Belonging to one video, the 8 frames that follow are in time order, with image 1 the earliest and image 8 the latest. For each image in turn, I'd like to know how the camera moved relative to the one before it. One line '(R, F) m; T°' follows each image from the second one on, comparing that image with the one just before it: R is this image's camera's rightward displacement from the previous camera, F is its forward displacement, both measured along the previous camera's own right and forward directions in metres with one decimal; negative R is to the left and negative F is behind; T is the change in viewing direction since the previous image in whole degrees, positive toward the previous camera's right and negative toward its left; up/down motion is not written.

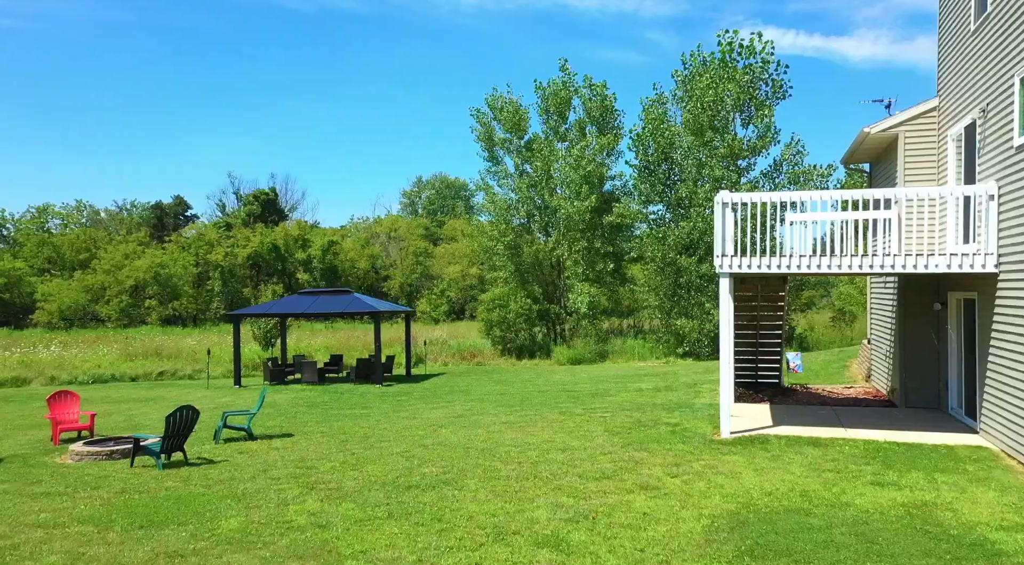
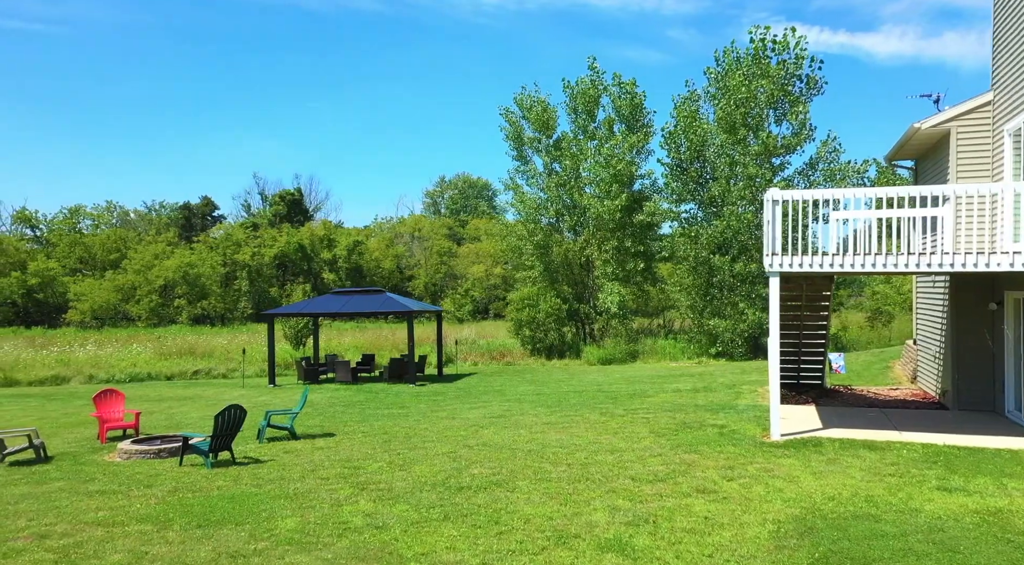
(-0.2, 0.0) m; -2°
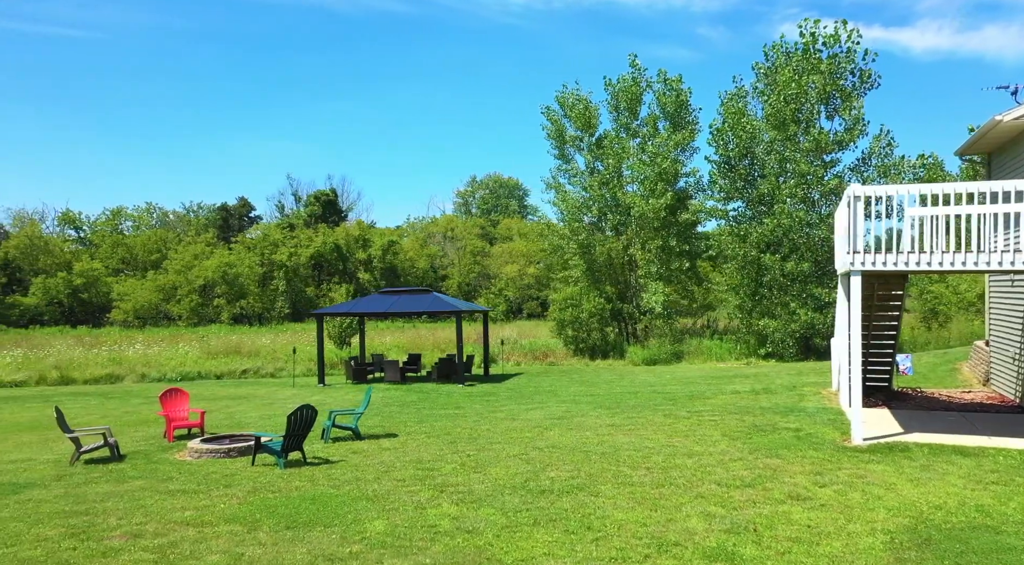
(-0.4, 0.0) m; -2°
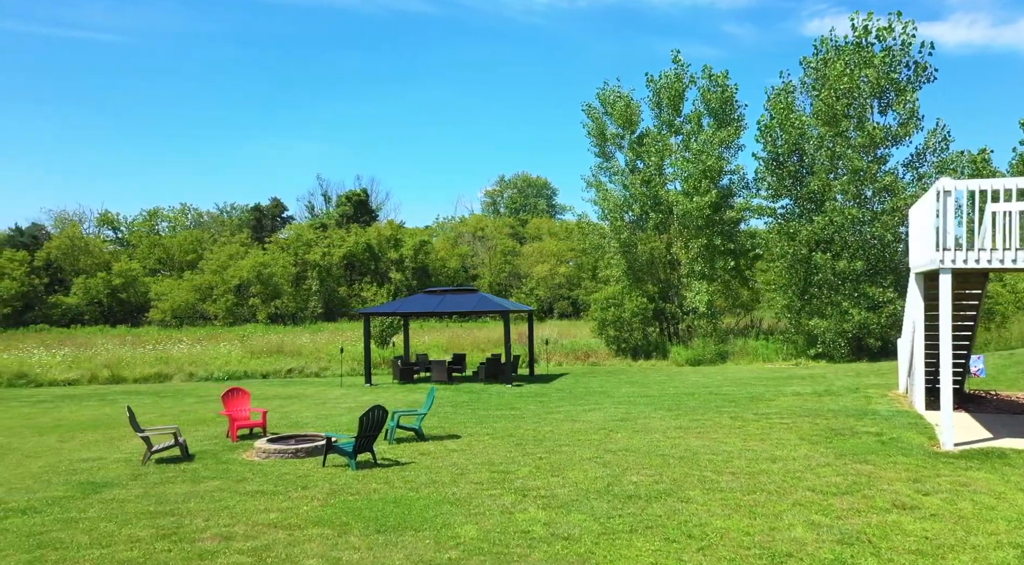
(-0.5, +0.1) m; -2°
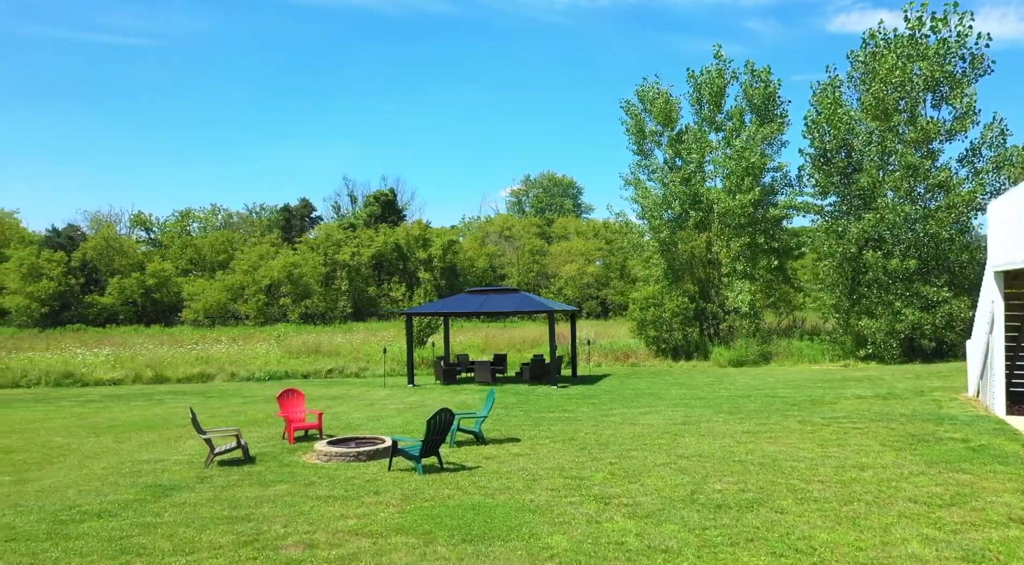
(-0.5, +0.2) m; -2°
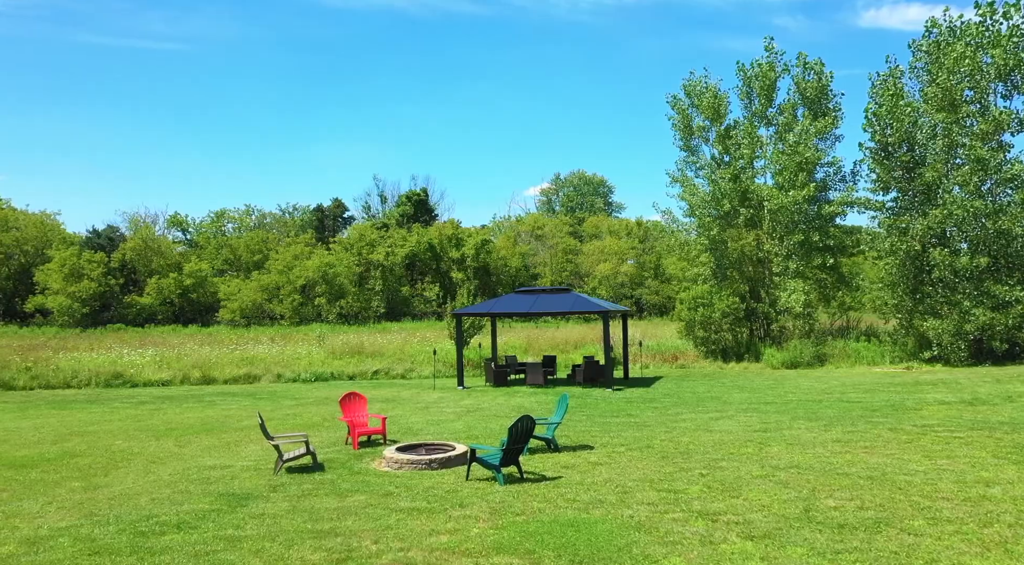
(-0.6, +0.5) m; -2°
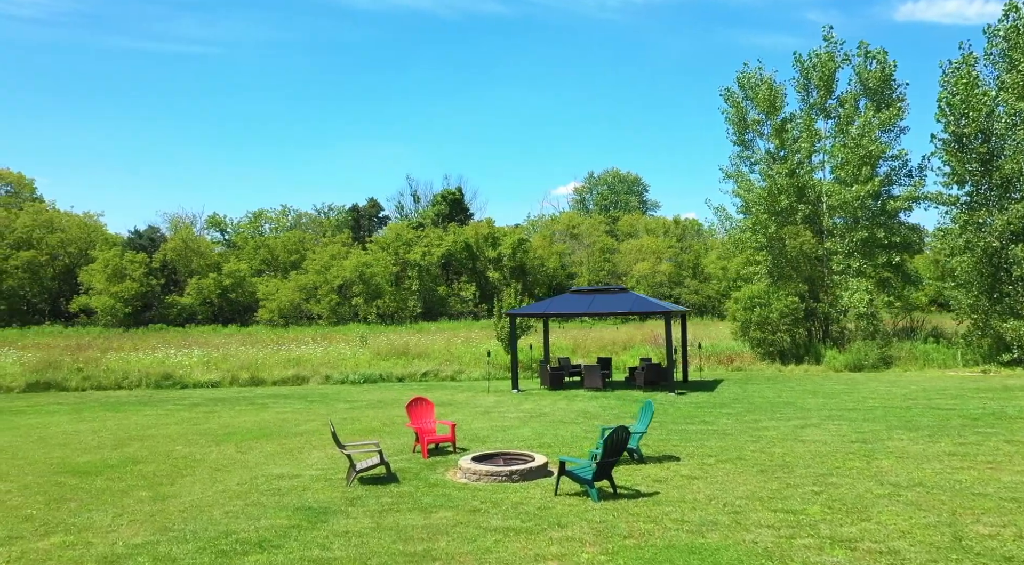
(-0.6, +0.7) m; -2°
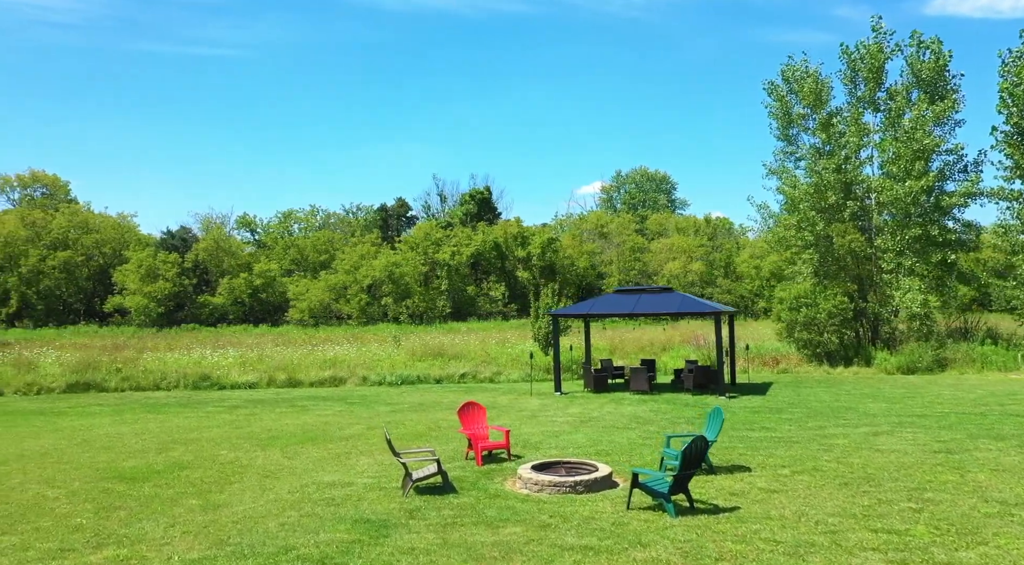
(-0.4, +0.6) m; -2°
